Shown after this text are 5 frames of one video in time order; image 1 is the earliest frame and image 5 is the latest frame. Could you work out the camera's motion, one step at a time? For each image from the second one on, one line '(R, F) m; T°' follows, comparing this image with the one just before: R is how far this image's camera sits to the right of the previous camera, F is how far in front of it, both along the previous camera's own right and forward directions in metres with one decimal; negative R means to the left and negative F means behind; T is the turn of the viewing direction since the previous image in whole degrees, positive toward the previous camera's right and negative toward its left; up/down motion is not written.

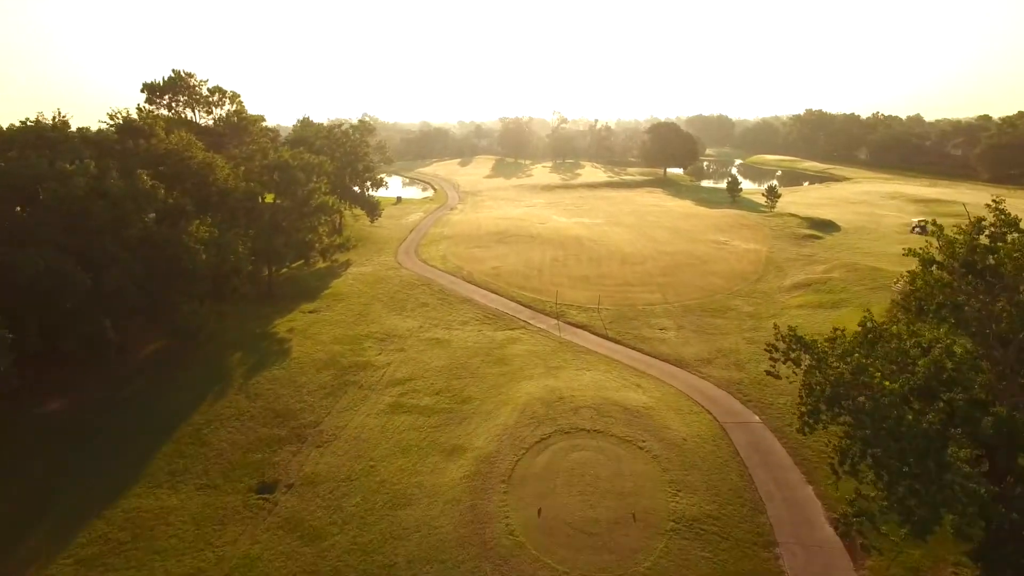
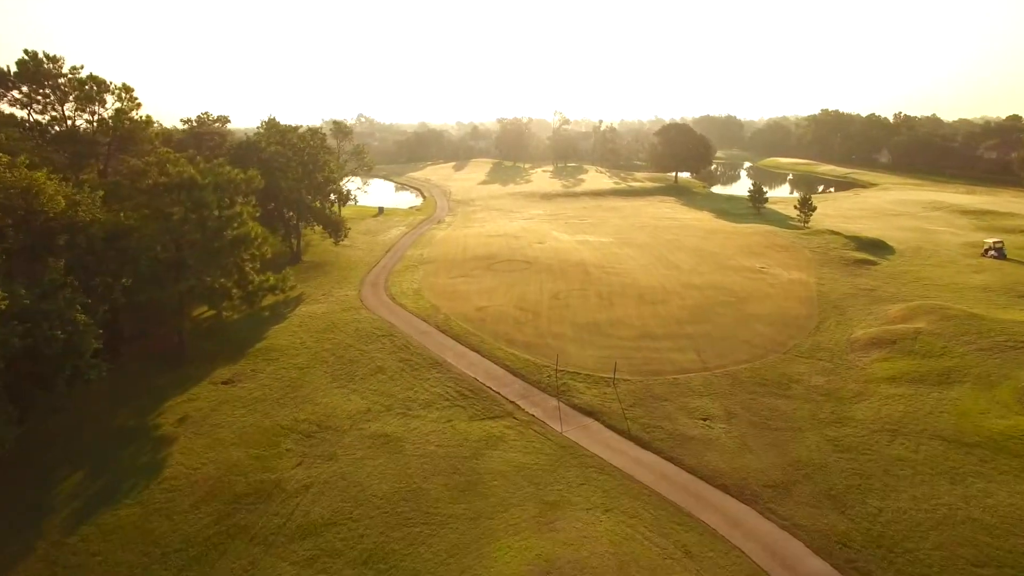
(+0.8, +11.4) m; 0°
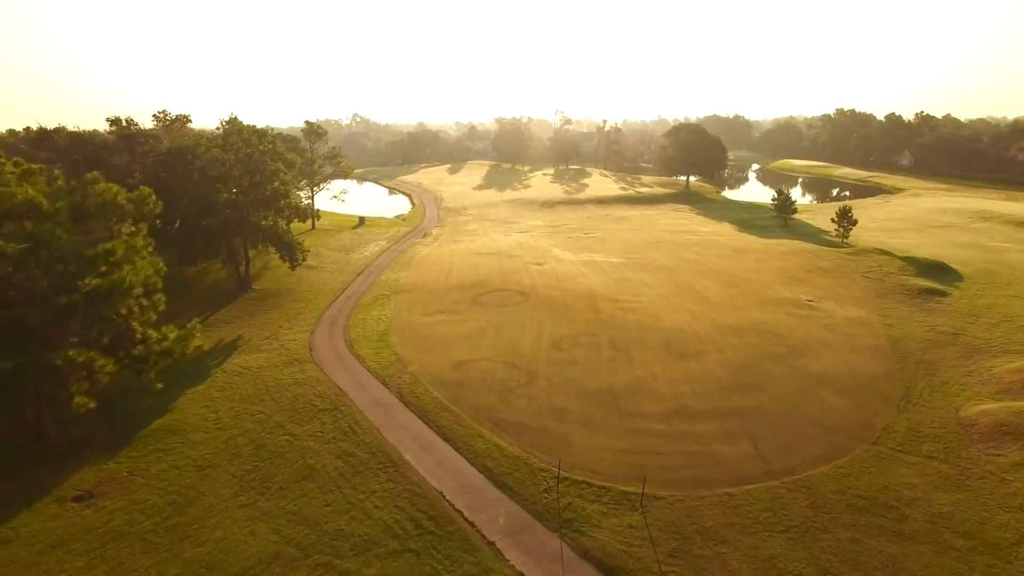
(+0.6, +10.0) m; 0°
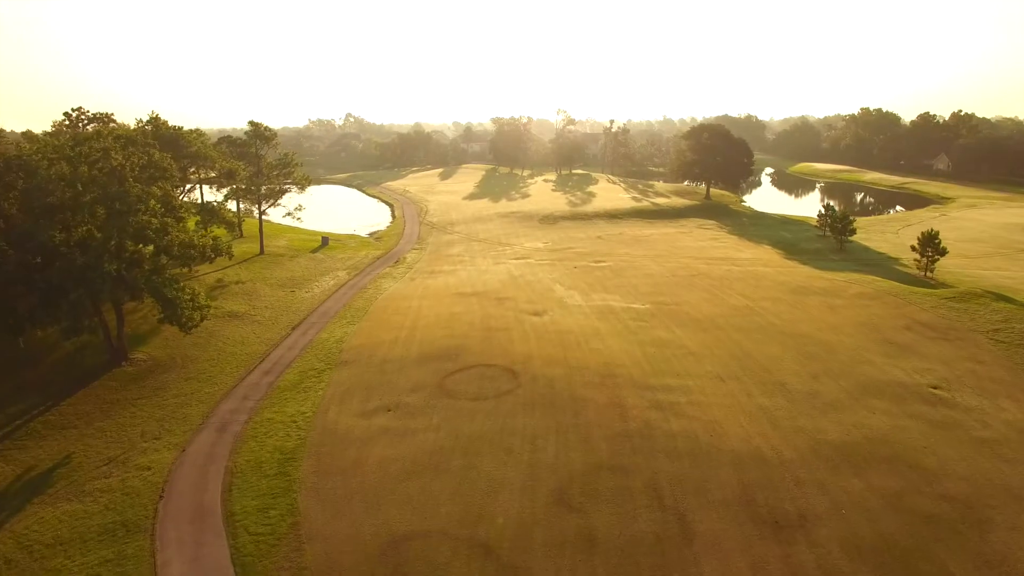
(+0.8, +14.6) m; 0°
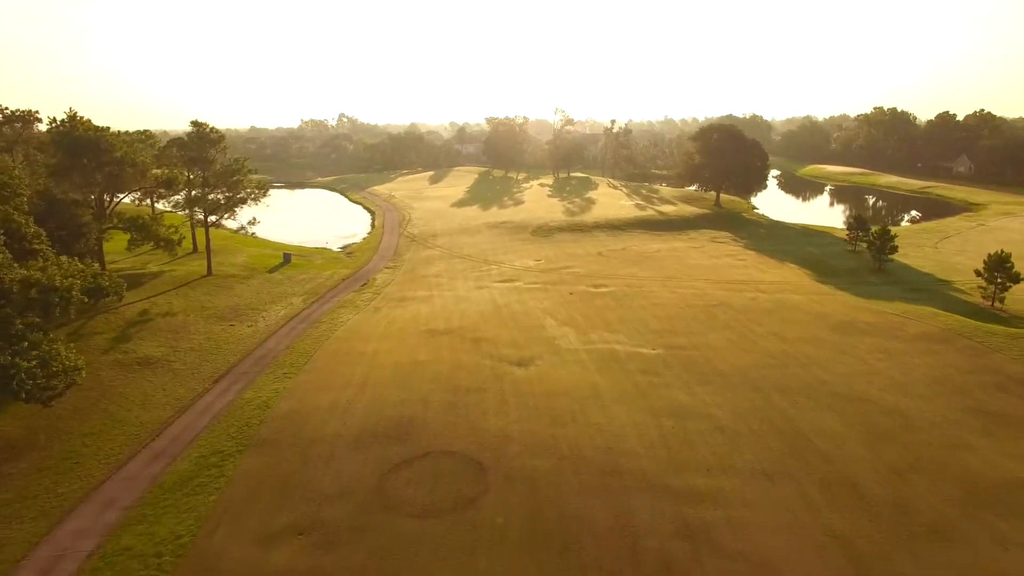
(+1.1, +8.9) m; 0°
